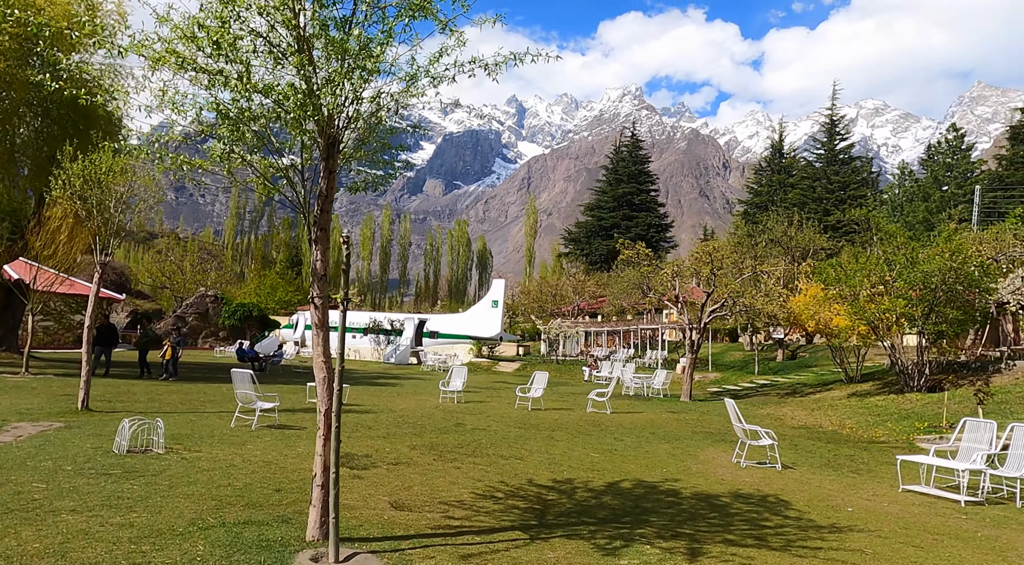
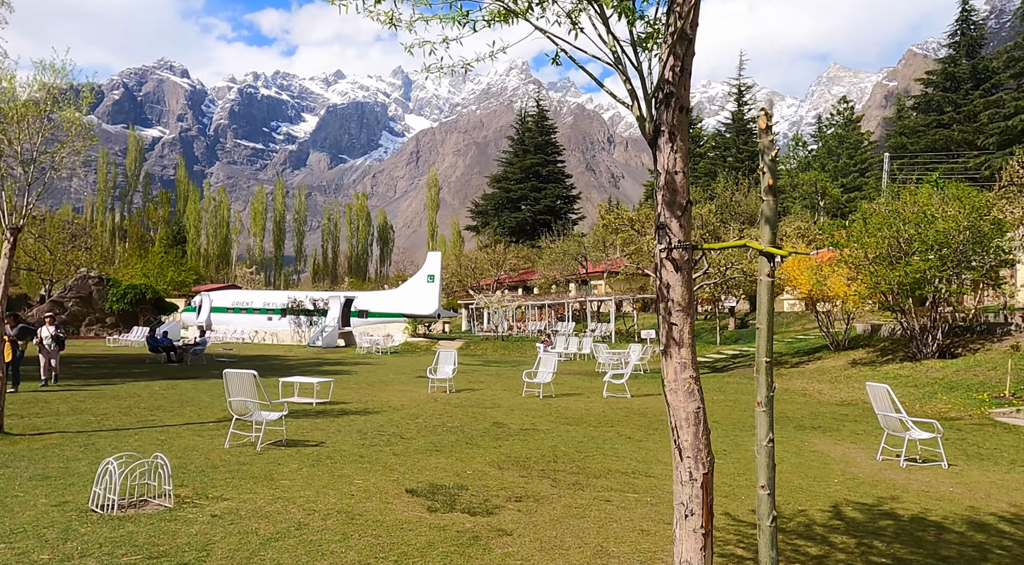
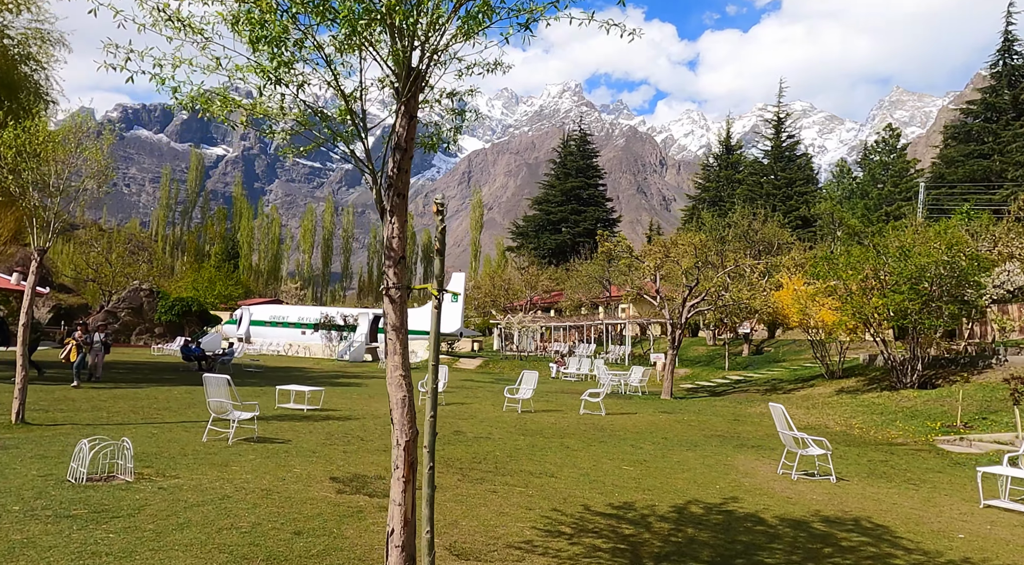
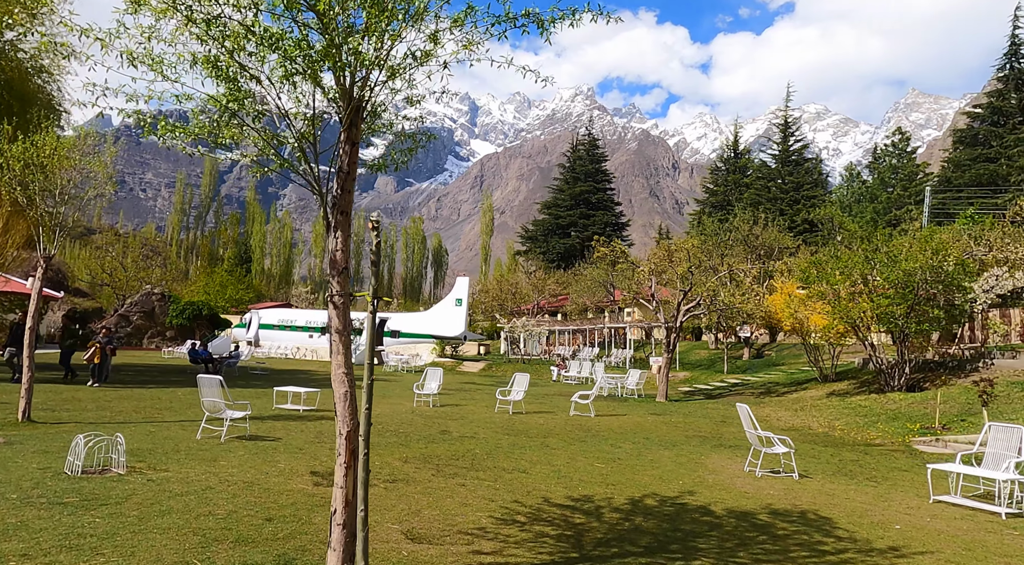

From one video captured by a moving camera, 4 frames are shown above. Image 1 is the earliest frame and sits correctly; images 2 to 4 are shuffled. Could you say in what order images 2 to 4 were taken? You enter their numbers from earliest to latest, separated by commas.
4, 3, 2
